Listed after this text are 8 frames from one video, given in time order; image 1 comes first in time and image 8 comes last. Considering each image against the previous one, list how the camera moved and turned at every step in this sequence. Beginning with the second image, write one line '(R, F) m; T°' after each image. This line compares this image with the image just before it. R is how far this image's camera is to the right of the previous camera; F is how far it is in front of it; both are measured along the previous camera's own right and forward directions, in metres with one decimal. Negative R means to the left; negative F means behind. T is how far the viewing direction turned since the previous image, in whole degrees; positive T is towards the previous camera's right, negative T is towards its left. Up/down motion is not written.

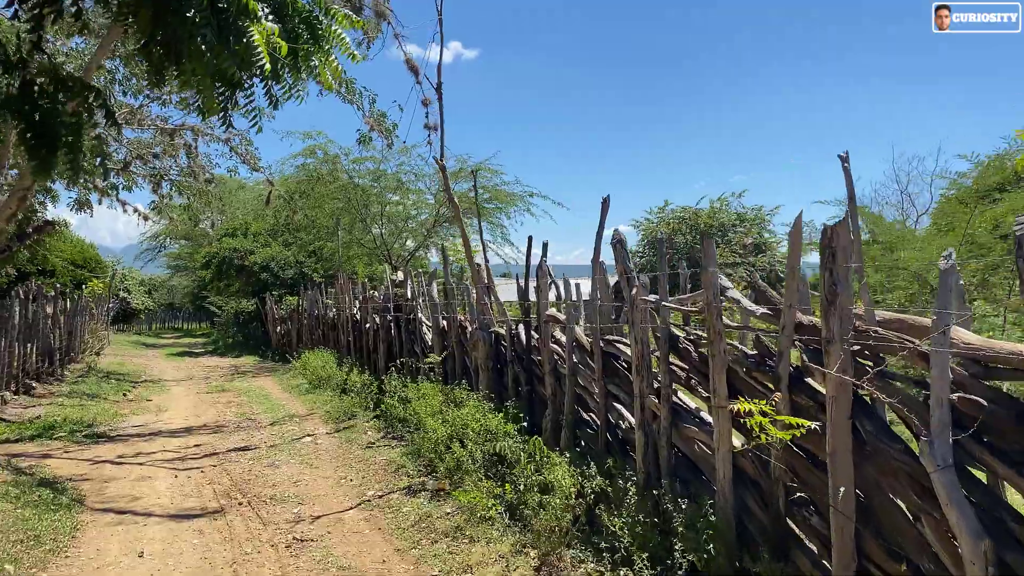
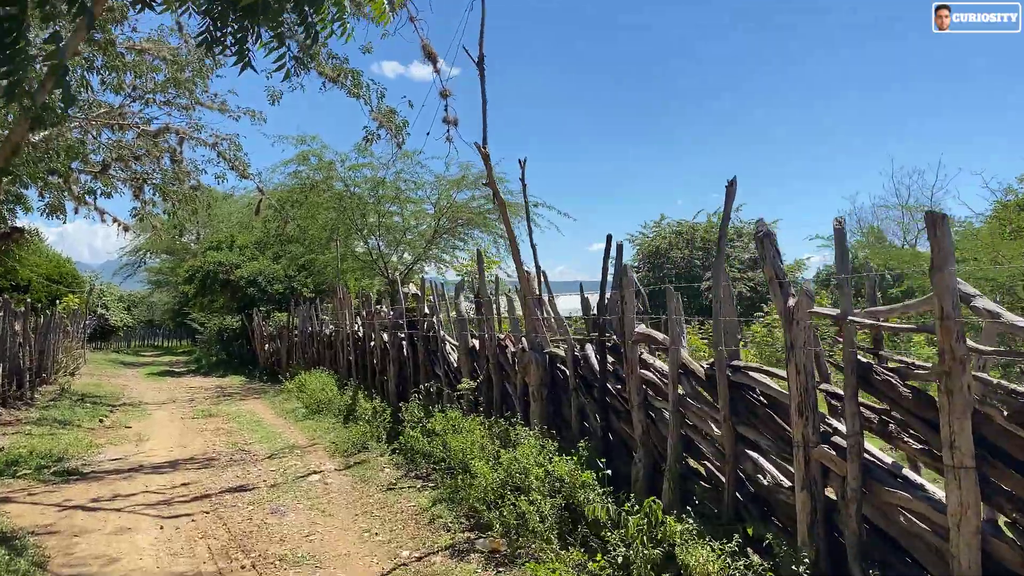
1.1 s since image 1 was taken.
(-0.5, +1.0) m; +1°
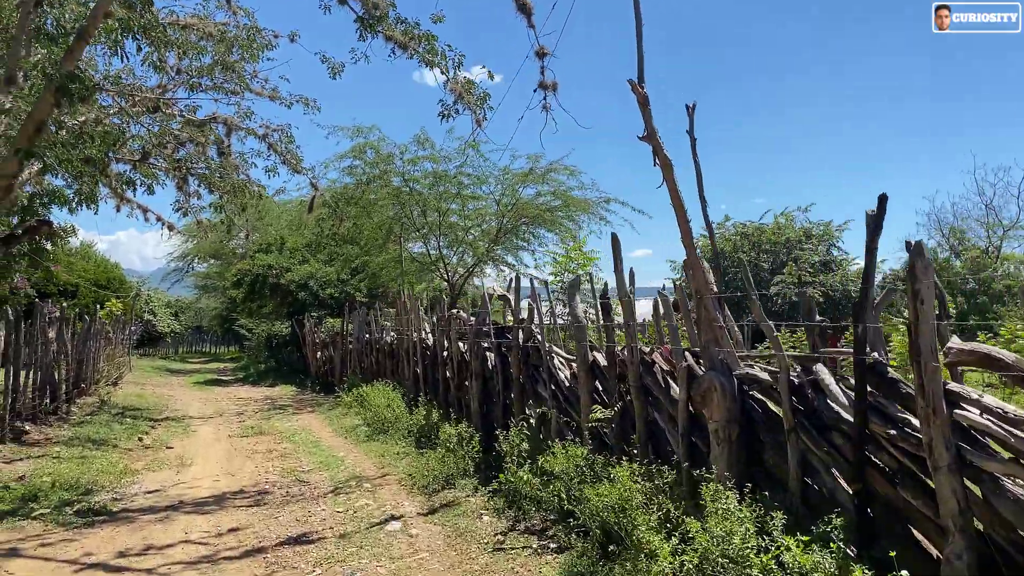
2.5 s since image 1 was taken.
(-0.6, +1.5) m; -3°
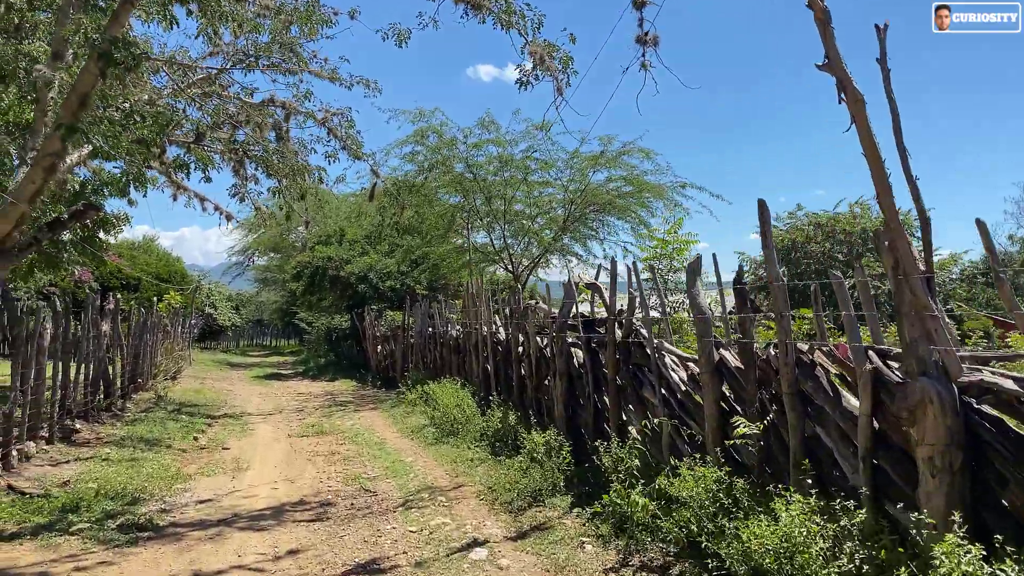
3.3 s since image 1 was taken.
(-0.3, +0.9) m; -4°
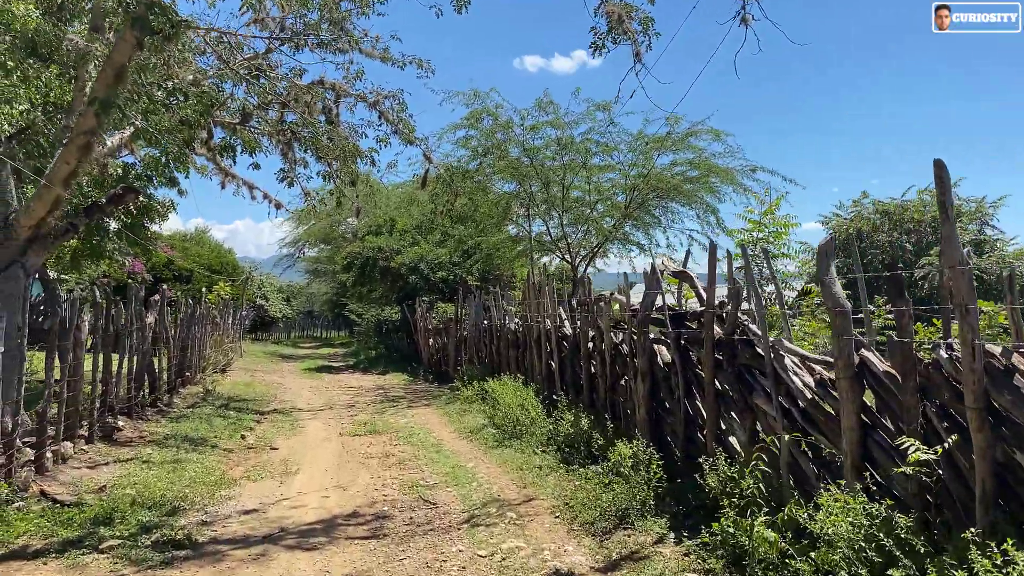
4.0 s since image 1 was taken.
(-0.2, +0.7) m; -3°
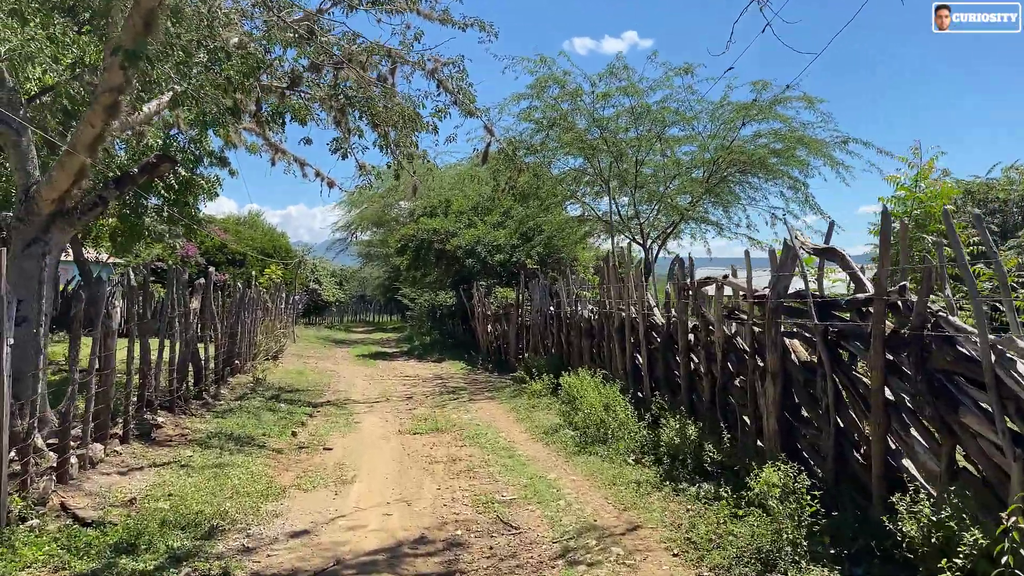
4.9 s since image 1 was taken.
(-0.3, +1.0) m; -3°
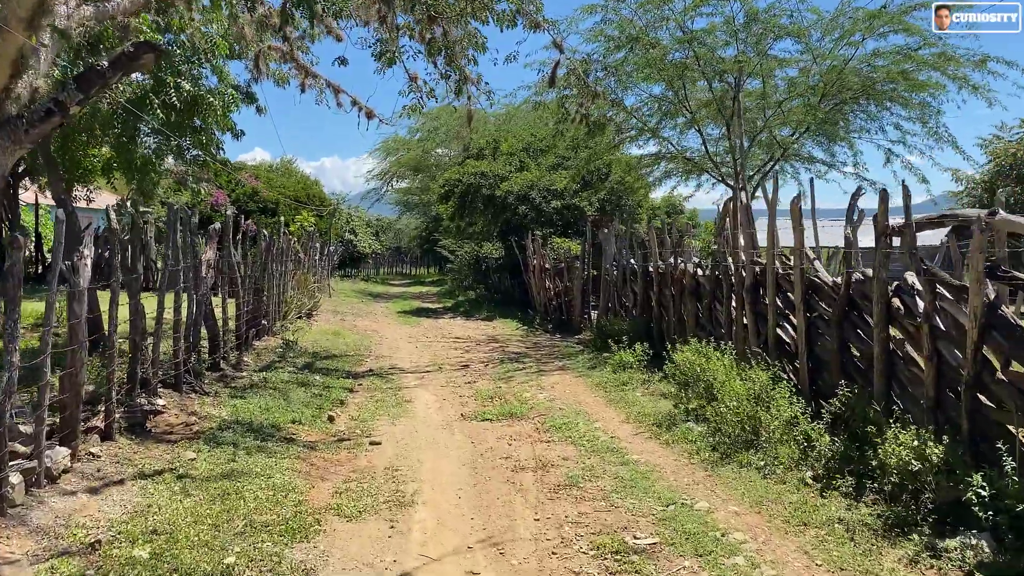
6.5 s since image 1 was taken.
(-0.5, +1.9) m; -2°
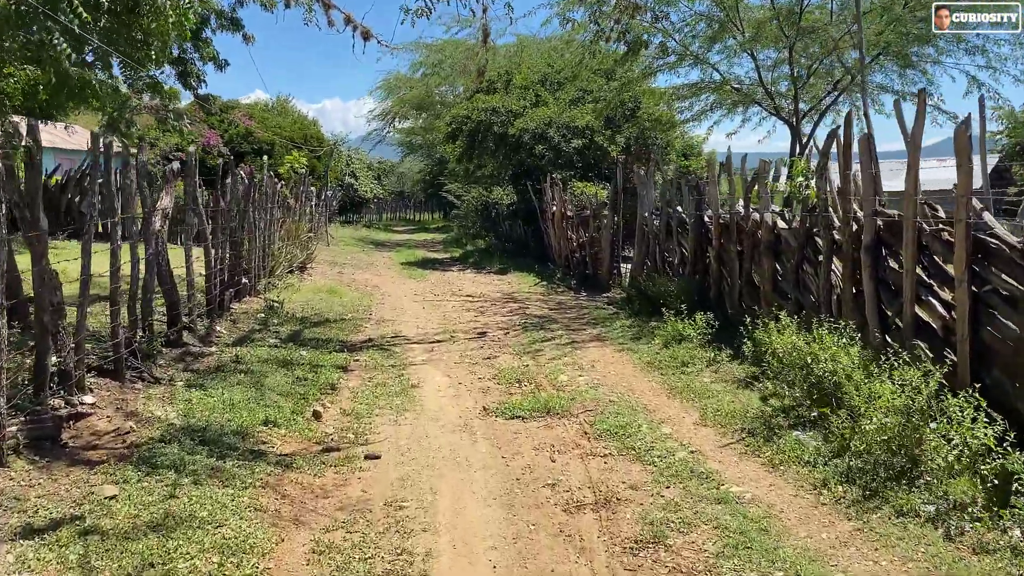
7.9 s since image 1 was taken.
(-0.2, +1.5) m; 0°
